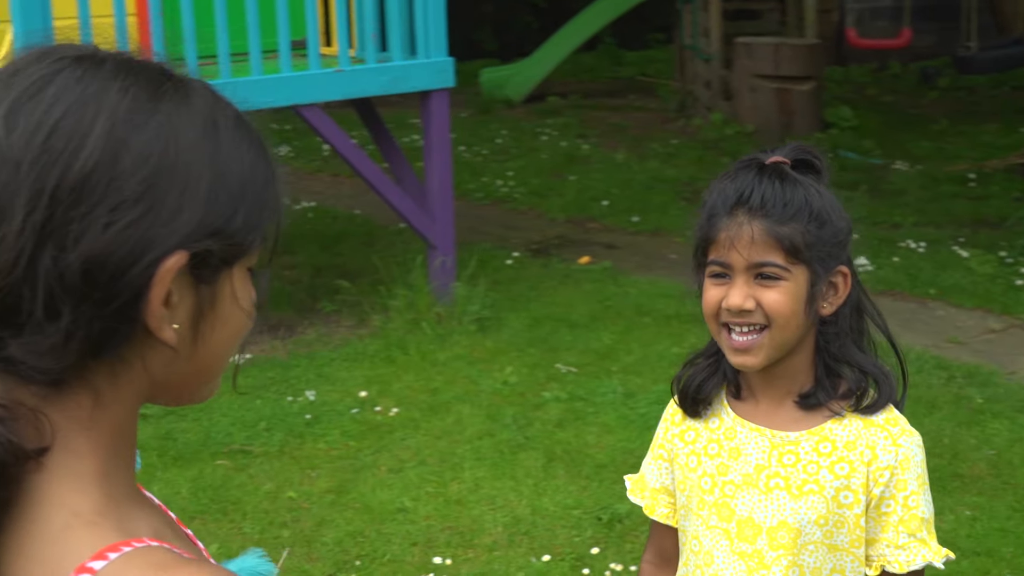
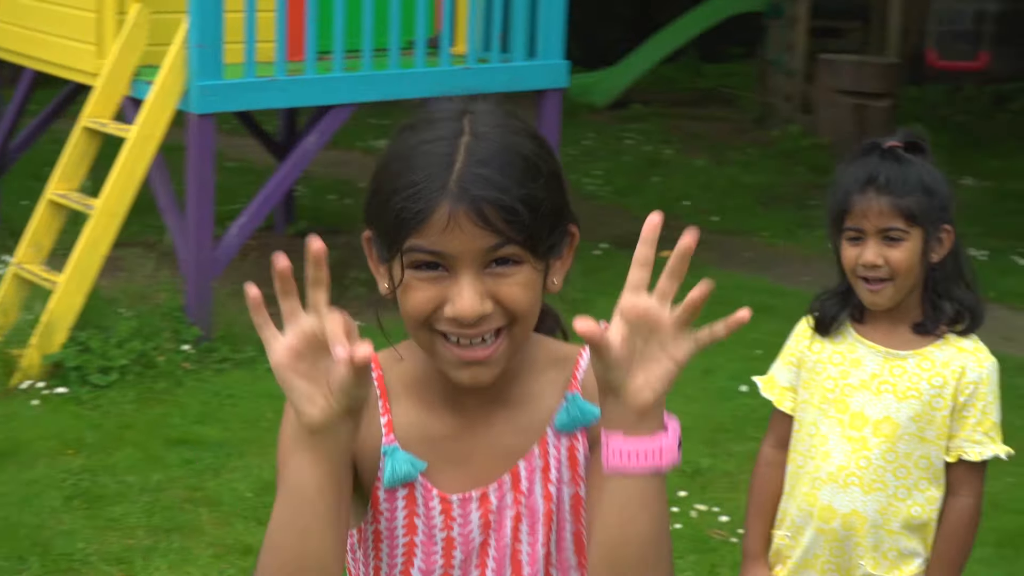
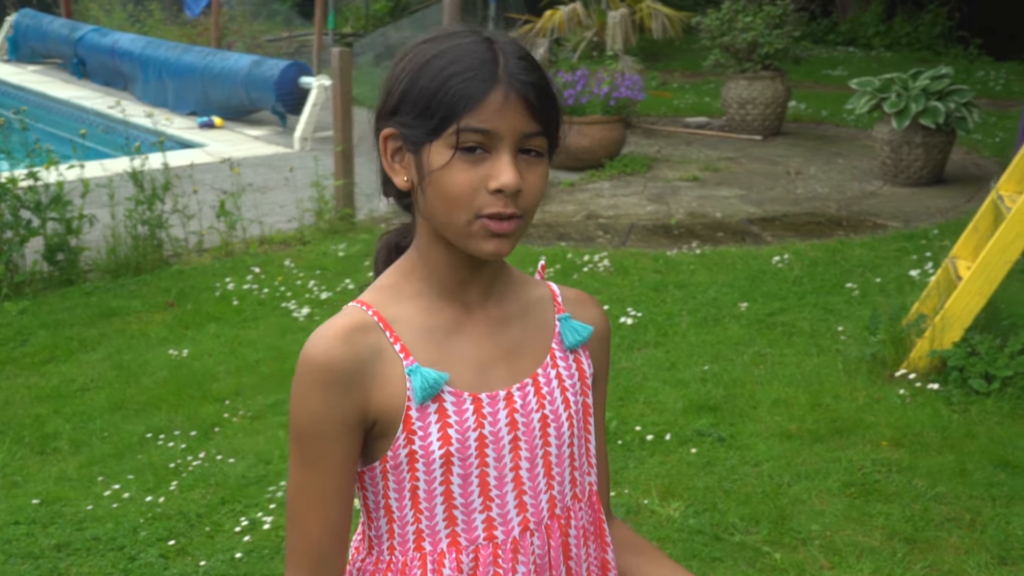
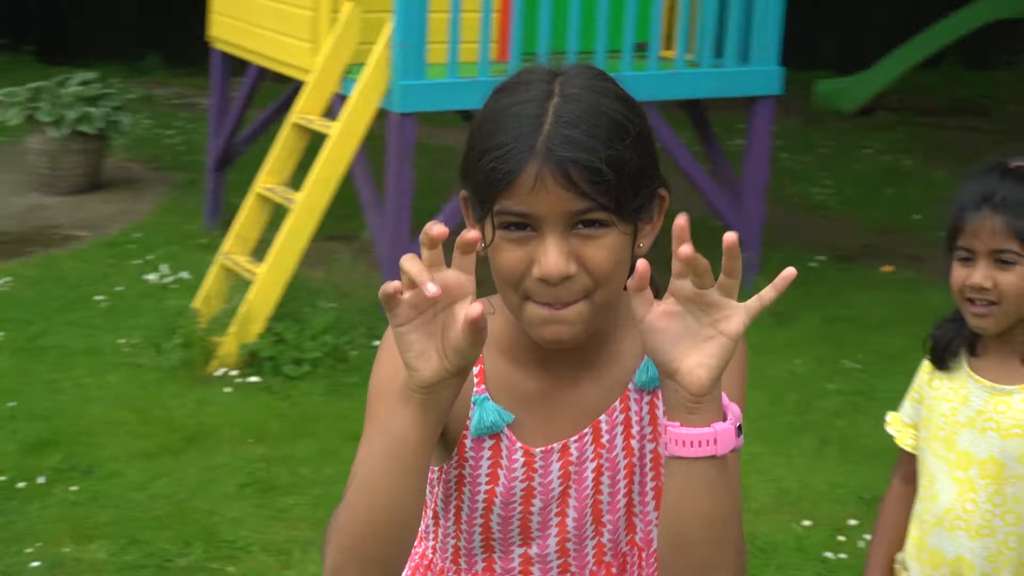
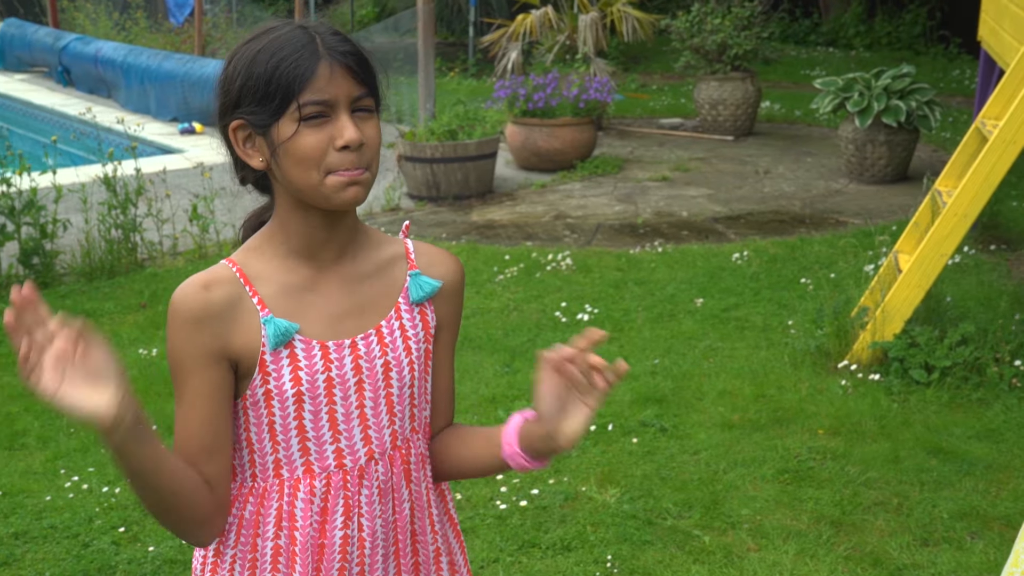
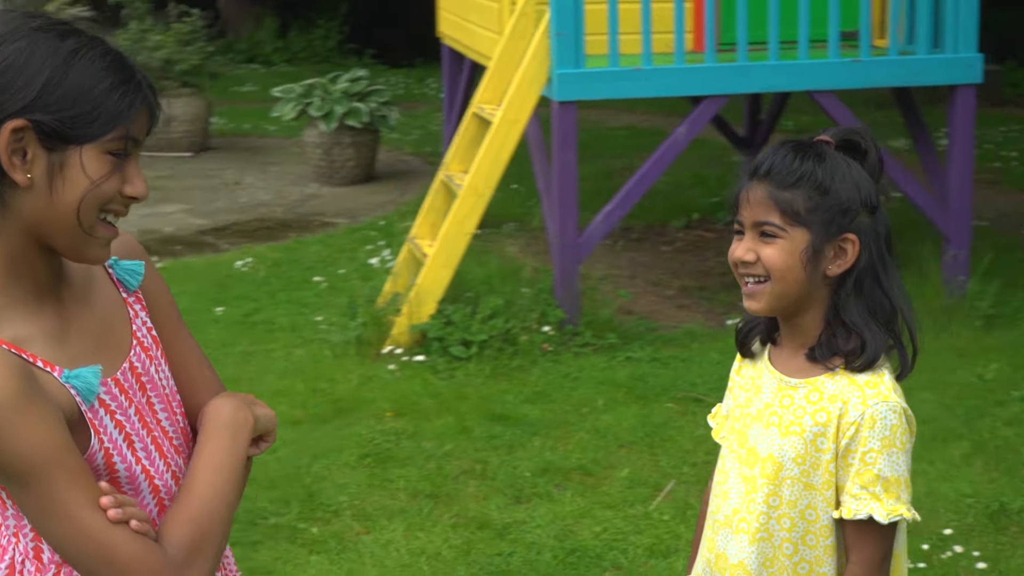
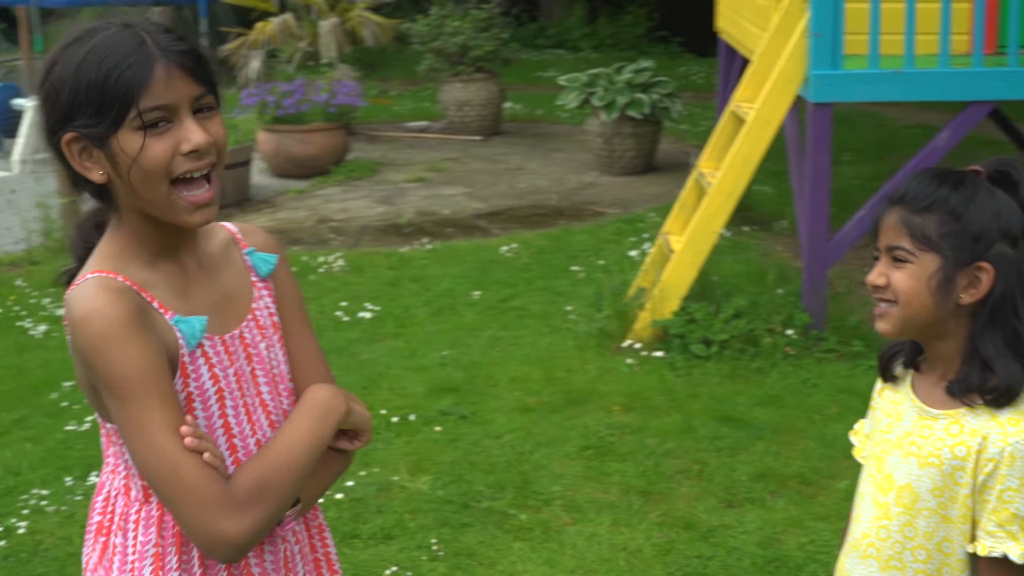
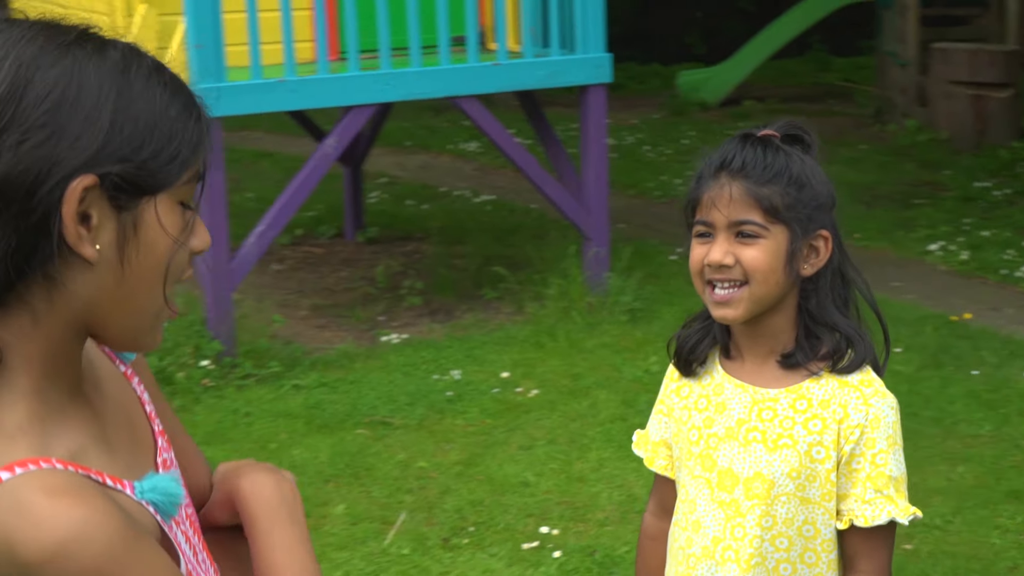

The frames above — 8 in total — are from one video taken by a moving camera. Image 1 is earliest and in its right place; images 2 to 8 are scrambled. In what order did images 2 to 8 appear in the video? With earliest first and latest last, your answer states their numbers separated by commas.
8, 6, 7, 5, 3, 4, 2
